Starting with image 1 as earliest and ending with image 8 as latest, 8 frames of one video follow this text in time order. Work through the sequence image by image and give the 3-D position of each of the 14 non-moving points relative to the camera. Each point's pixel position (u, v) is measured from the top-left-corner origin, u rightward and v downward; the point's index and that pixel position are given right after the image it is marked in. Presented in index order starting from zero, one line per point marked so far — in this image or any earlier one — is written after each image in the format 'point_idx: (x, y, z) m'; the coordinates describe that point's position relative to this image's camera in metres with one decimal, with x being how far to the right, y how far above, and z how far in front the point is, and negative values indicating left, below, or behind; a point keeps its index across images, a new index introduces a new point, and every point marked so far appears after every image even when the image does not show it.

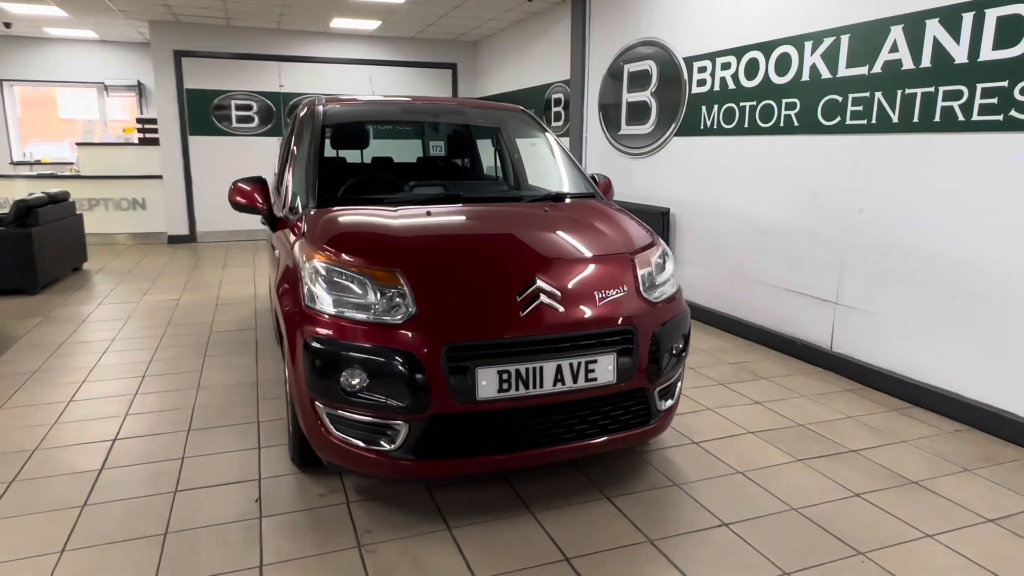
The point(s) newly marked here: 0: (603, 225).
0: (+0.4, +0.2, +2.8) m
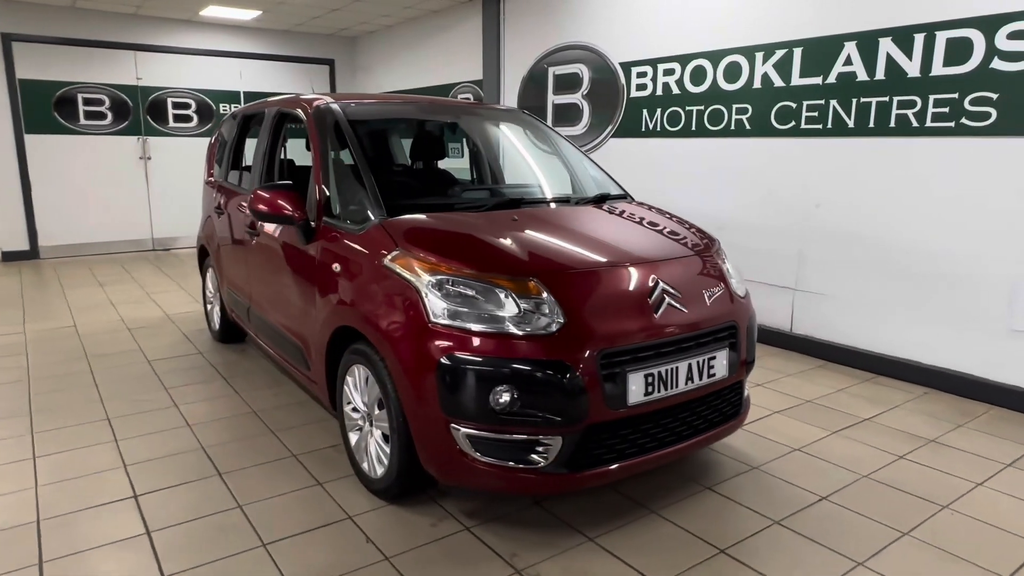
0: (+0.6, +0.2, +2.9) m
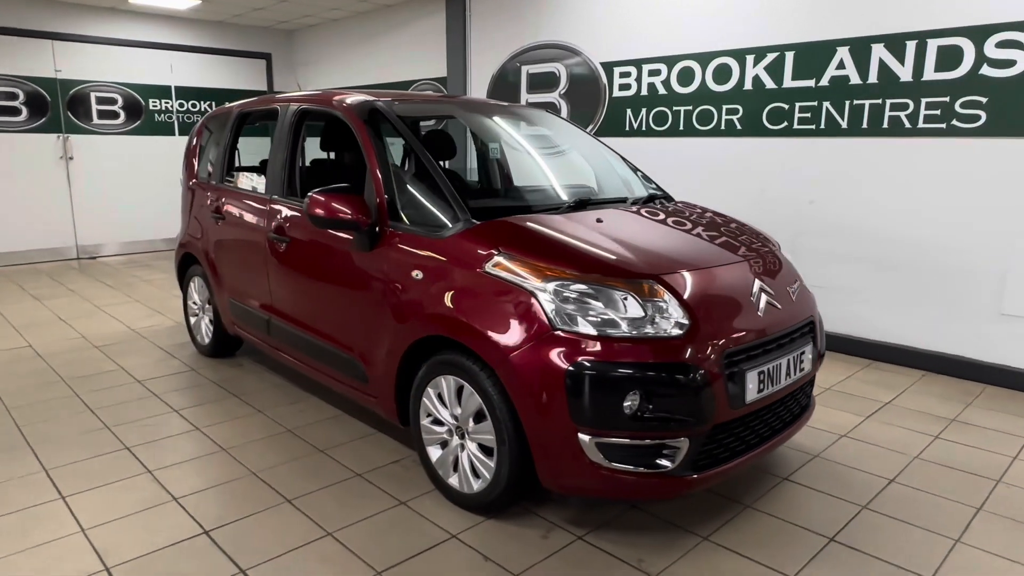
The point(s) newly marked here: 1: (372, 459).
0: (+0.9, +0.2, +2.9) m
1: (-0.6, -0.7, +2.8) m
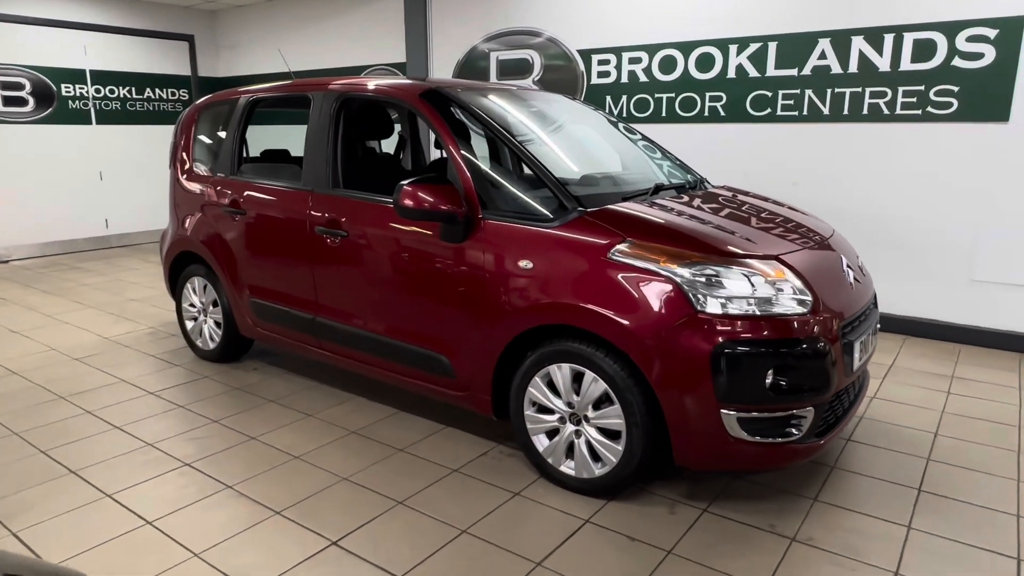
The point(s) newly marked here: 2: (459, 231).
0: (+1.1, +0.3, +3.1) m
1: (-0.2, -0.7, +2.7) m
2: (-0.2, +0.2, +2.5) m
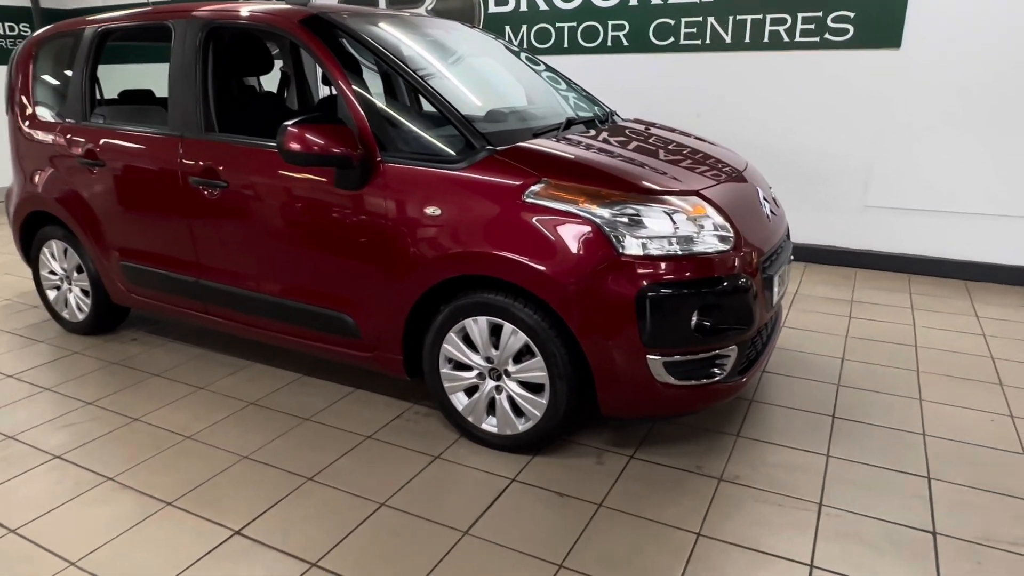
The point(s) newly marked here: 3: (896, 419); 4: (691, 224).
0: (+0.7, +0.6, +3.0) m
1: (-0.5, -0.5, +2.5) m
2: (-0.5, +0.4, +2.3) m
3: (+1.4, -0.5, +2.5) m
4: (+0.5, +0.2, +2.1) m
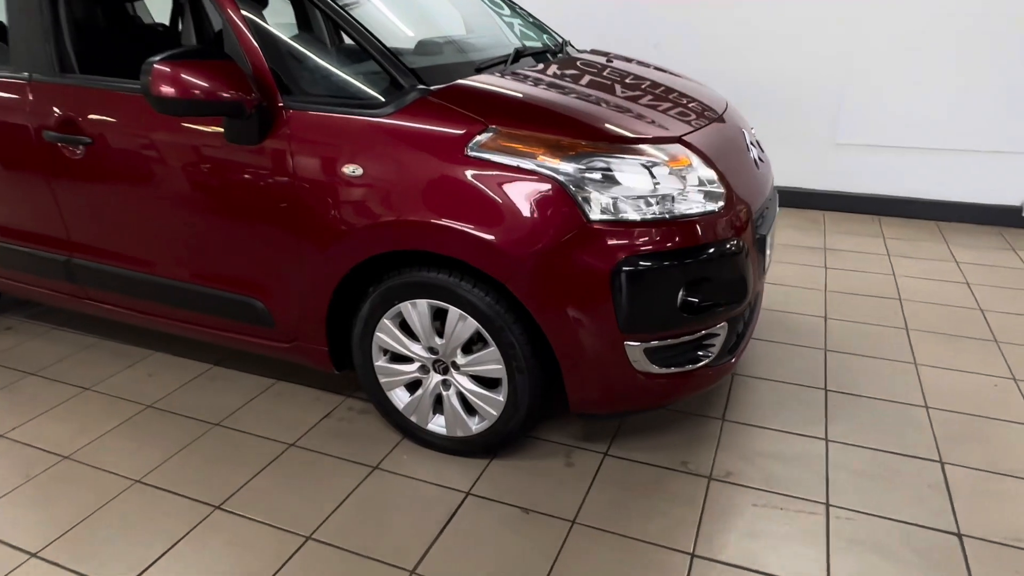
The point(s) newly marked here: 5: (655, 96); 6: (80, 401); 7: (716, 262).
0: (+0.5, +0.8, +2.6) m
1: (-0.7, -0.4, +2.1) m
2: (-0.7, +0.4, +1.8) m
3: (+1.2, -0.3, +2.2) m
4: (+0.4, +0.3, +1.7) m
5: (+0.5, +0.6, +2.3) m
6: (-1.4, -0.4, +2.3) m
7: (+0.5, +0.1, +1.7) m
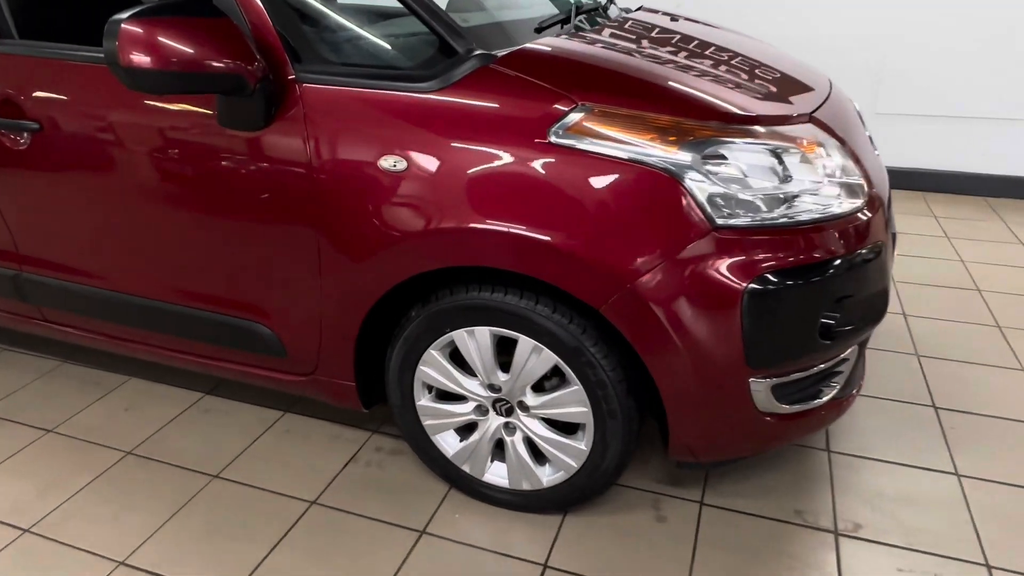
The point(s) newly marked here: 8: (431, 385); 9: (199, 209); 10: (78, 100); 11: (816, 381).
0: (+0.6, +0.8, +2.2) m
1: (-0.5, -0.5, +1.7) m
2: (-0.5, +0.4, +1.4) m
3: (+1.4, -0.3, +1.9) m
4: (+0.6, +0.2, +1.4) m
5: (+0.6, +0.6, +1.9) m
6: (-1.3, -0.4, +1.8) m
7: (+0.7, 0.0, +1.4) m
8: (-0.2, -0.2, +1.5) m
9: (-0.7, +0.2, +1.5) m
10: (-1.0, +0.4, +1.6) m
11: (+0.6, -0.2, +1.4) m
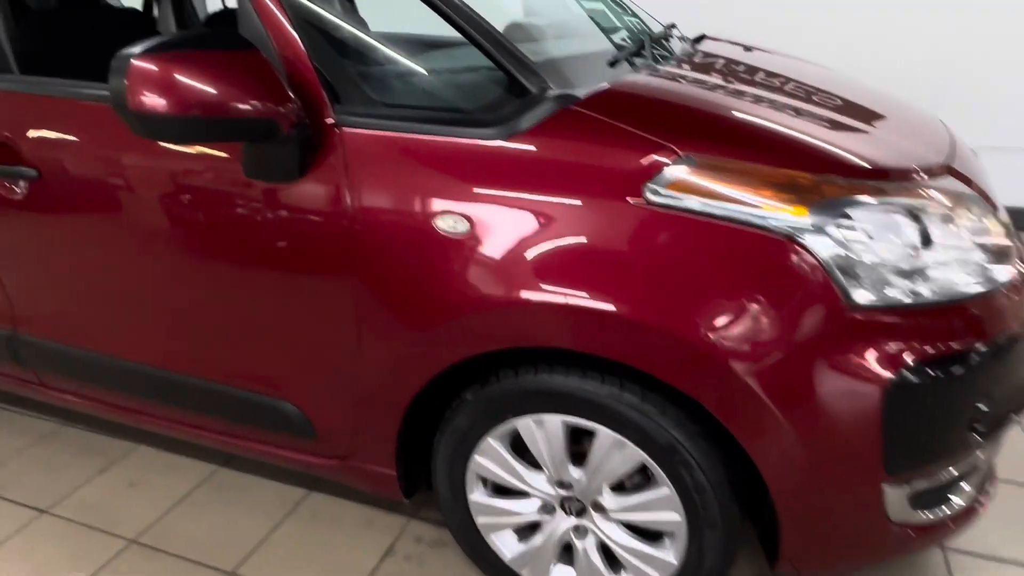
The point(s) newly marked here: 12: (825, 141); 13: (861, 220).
0: (+0.8, +0.6, +2.0) m
1: (-0.4, -0.6, +1.5) m
2: (-0.4, +0.2, +1.2) m
3: (+1.5, -0.5, +1.7) m
4: (+0.7, +0.1, +1.1) m
5: (+0.8, +0.5, +1.7) m
6: (-1.1, -0.6, +1.6) m
7: (+0.8, -0.1, +1.1) m
8: (0.0, -0.4, +1.3) m
9: (-0.6, 0.0, +1.3) m
10: (-0.9, +0.3, +1.4) m
11: (+0.8, -0.3, +1.2) m
12: (+0.5, +0.3, +1.2) m
13: (+0.5, +0.1, +1.1) m
